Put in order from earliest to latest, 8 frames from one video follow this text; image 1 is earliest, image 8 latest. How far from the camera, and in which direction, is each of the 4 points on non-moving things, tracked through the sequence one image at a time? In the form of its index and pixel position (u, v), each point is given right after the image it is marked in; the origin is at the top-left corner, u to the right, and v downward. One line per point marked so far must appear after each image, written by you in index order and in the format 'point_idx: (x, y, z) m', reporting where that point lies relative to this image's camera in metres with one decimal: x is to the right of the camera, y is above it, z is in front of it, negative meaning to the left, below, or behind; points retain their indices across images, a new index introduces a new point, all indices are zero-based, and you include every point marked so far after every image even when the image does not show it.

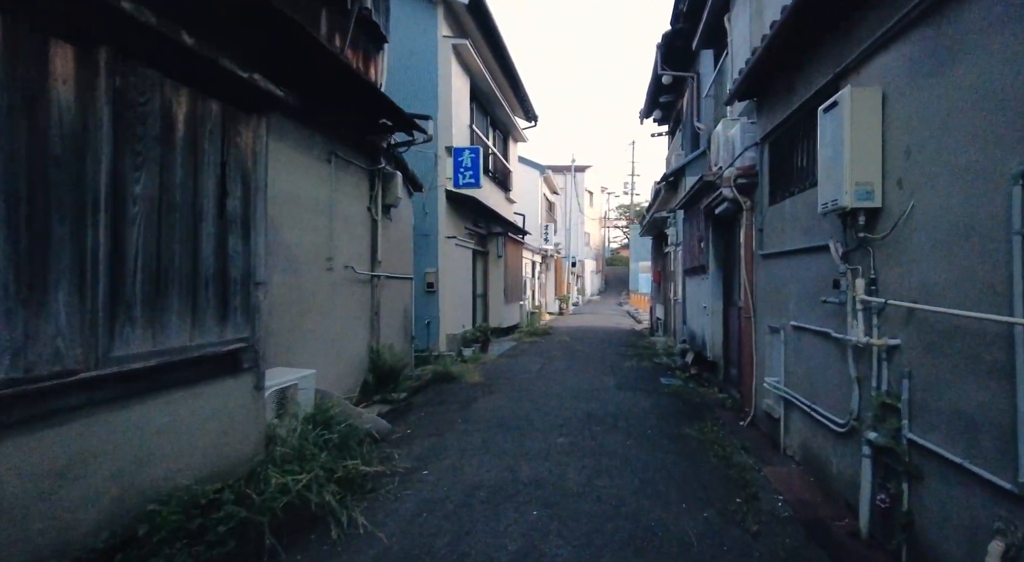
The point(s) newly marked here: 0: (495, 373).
0: (-0.3, -1.5, +10.4) m
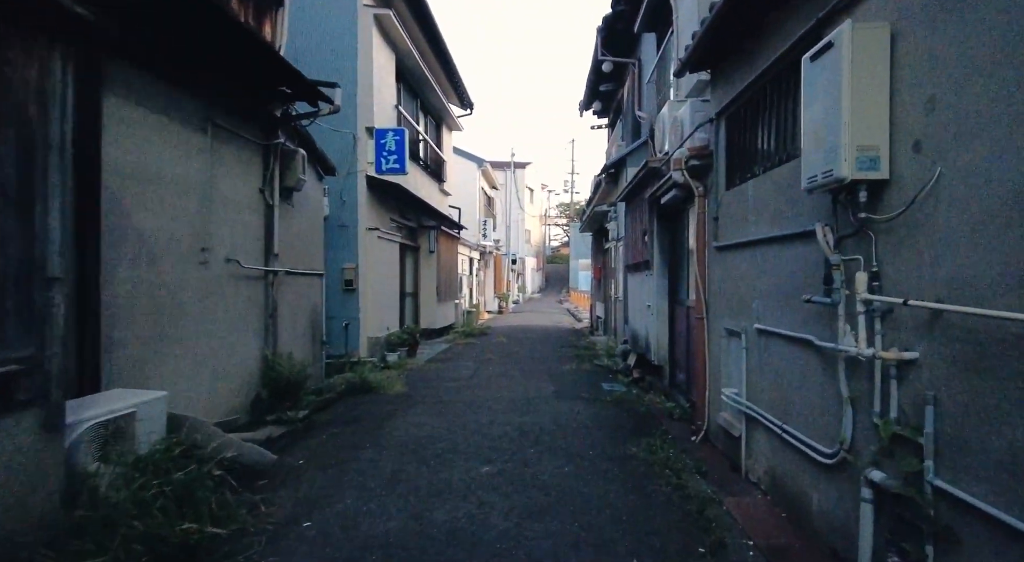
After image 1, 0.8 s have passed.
0: (-1.3, -1.5, +9.4) m
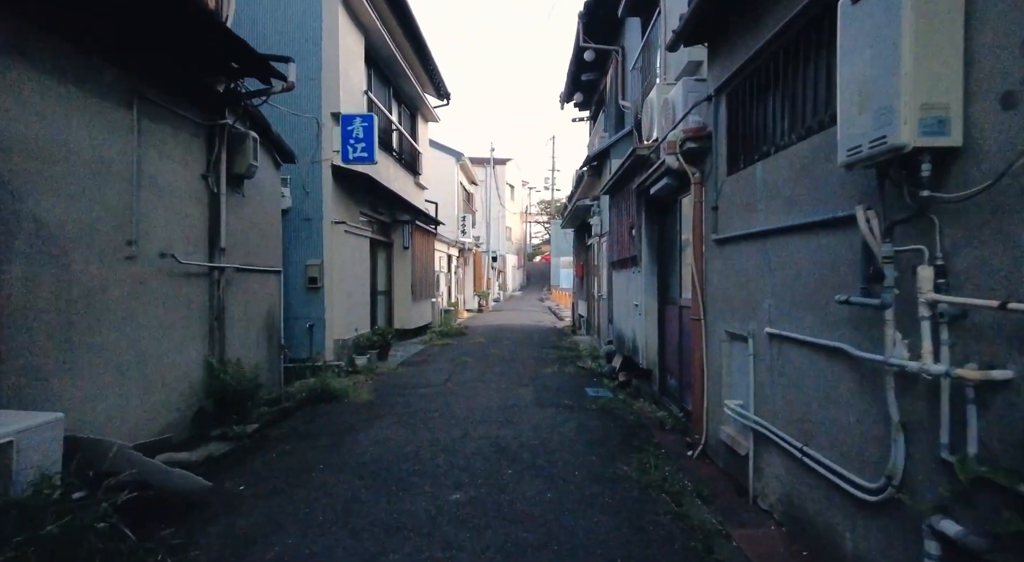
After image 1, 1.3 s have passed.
0: (-1.6, -1.4, +8.7) m
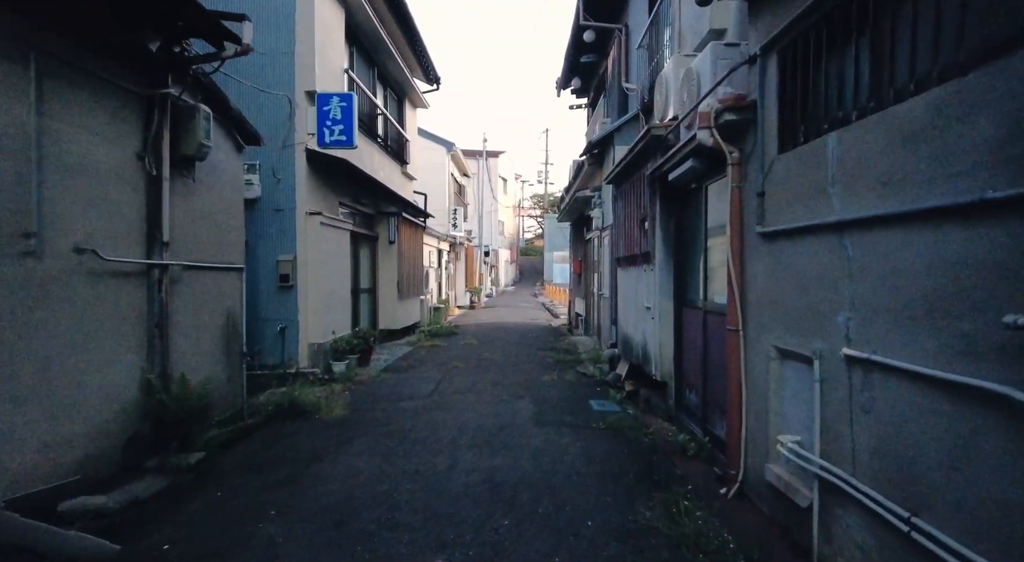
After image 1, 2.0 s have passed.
0: (-1.7, -1.4, +7.7) m
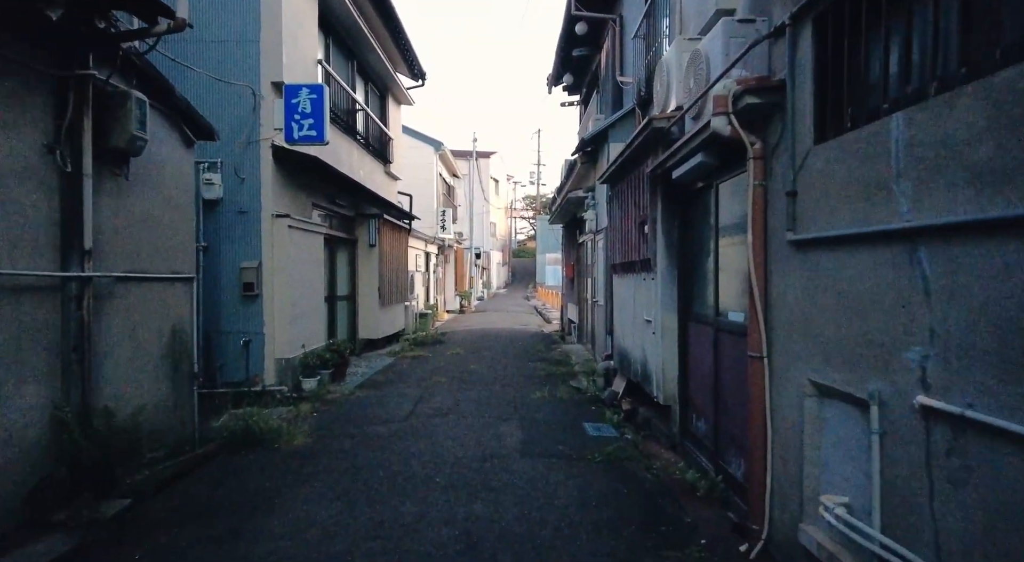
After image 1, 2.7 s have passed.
0: (-1.8, -1.5, +7.0) m
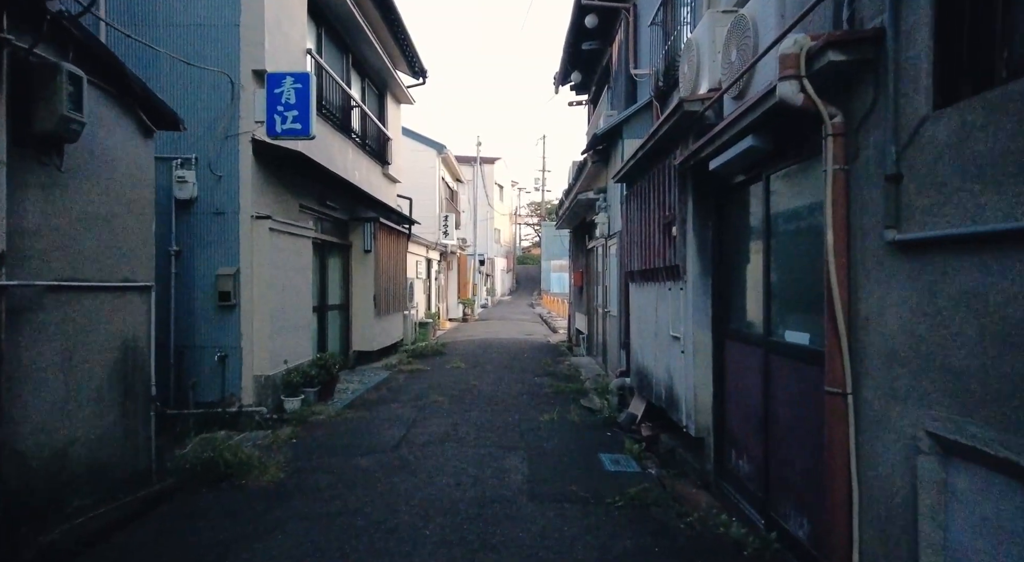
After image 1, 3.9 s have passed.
0: (-1.8, -1.6, +6.1) m
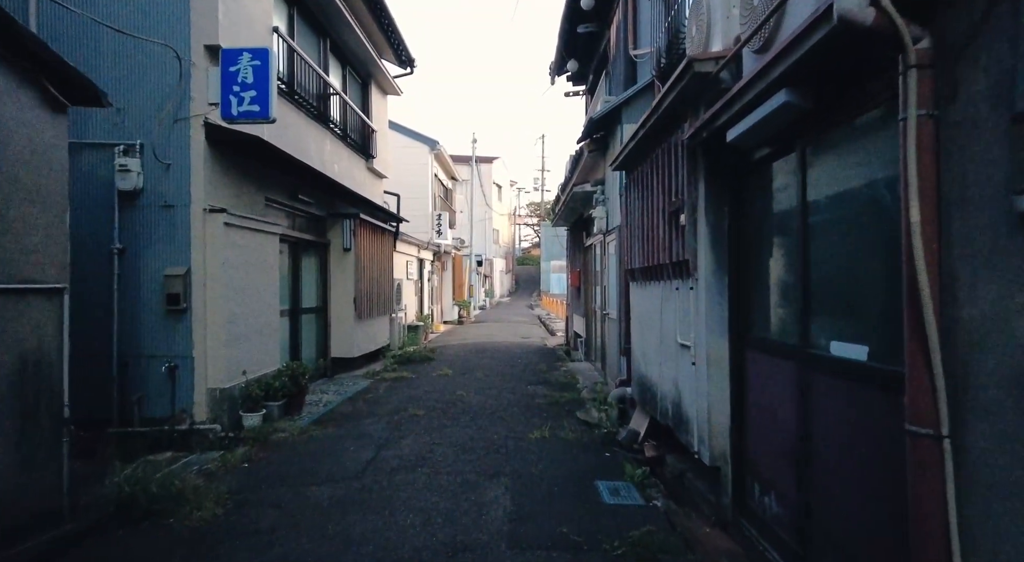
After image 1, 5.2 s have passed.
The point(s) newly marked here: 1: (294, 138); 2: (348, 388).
0: (-1.9, -1.6, +5.3) m
1: (-3.2, +2.1, +9.4) m
2: (-2.4, -1.6, +9.4) m
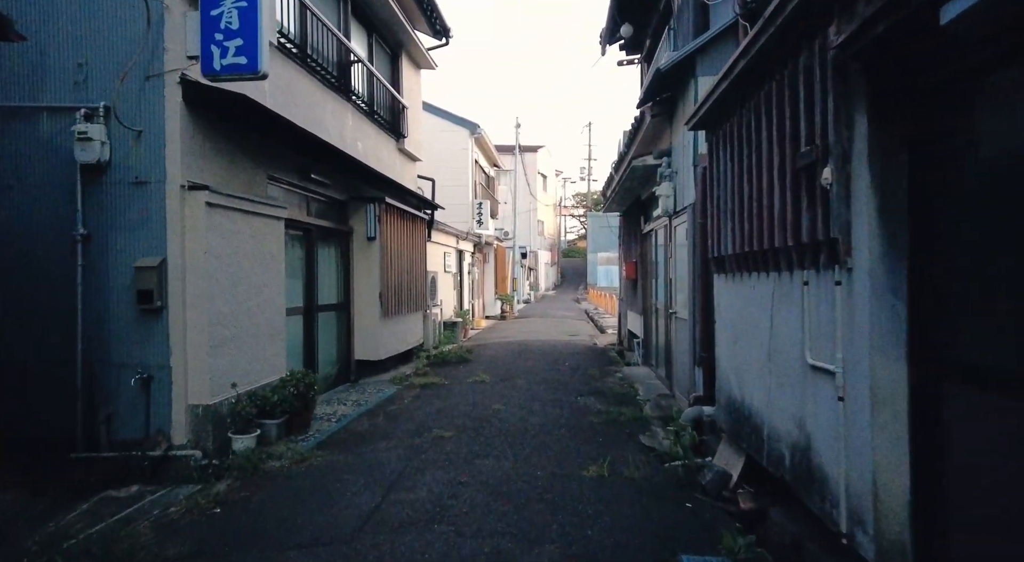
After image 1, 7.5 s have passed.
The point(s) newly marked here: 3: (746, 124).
0: (-1.6, -1.6, +4.0) m
1: (-2.6, +2.2, +8.1) m
2: (-1.8, -1.5, +8.1) m
3: (+1.5, +1.0, +4.2) m
